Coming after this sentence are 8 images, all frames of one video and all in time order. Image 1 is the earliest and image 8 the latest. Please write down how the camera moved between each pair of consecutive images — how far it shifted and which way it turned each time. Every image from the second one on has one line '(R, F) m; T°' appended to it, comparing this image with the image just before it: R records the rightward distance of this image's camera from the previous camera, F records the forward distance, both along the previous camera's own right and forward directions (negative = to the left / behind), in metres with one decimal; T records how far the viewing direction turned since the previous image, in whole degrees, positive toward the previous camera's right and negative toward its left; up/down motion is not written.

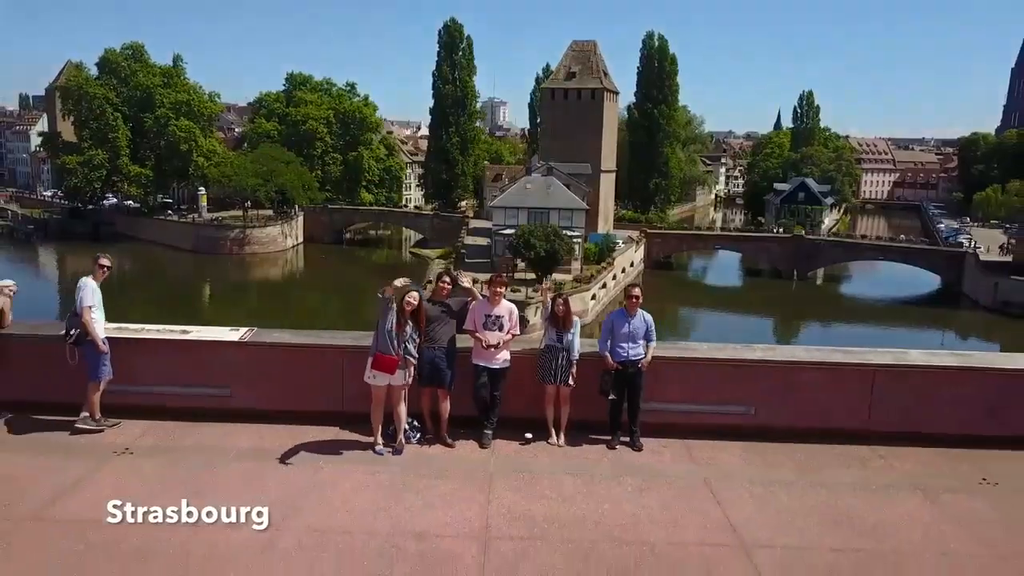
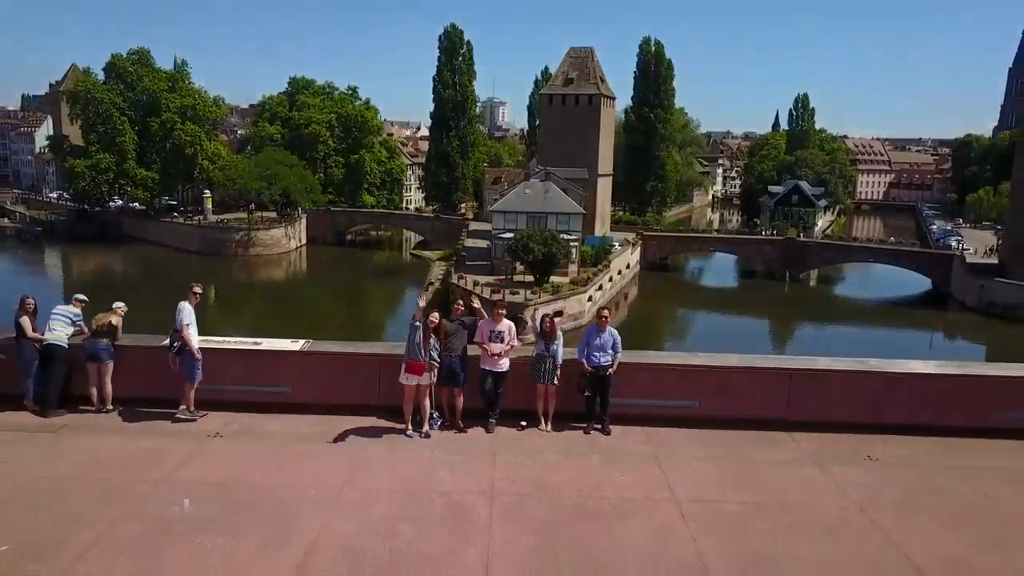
(0.0, -0.7) m; 0°
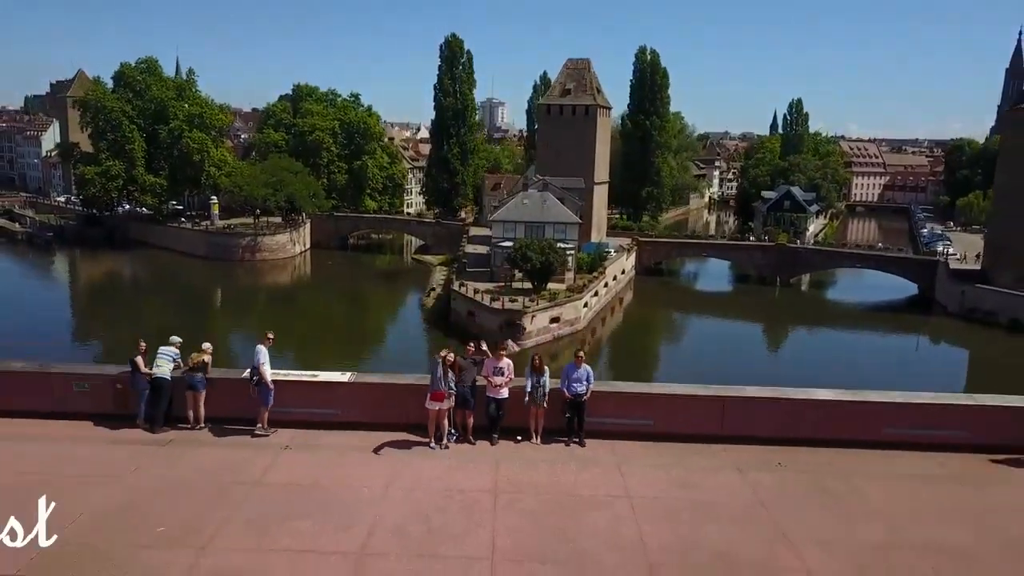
(0.0, -0.9) m; 0°
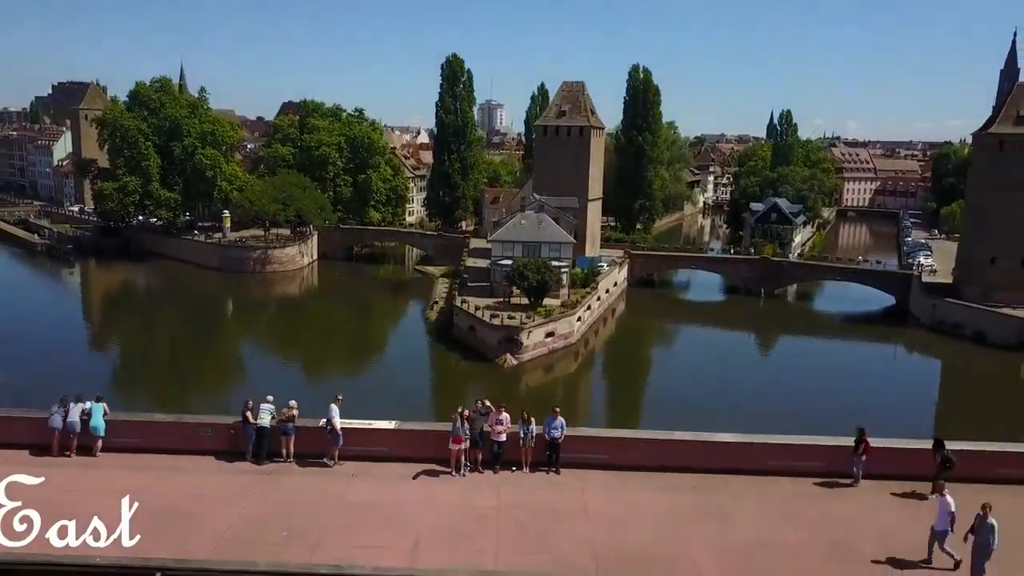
(0.0, -1.6) m; 0°
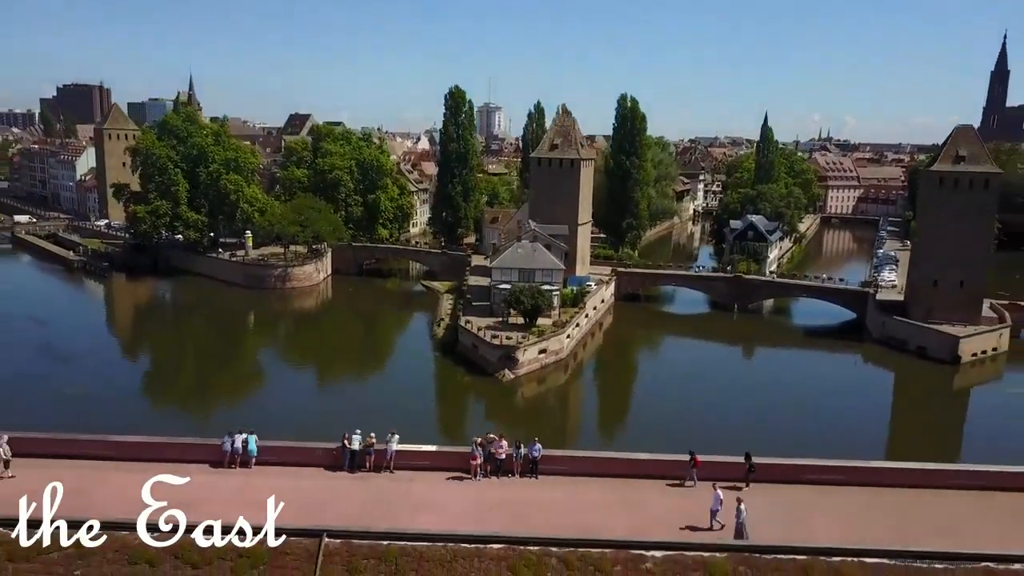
(0.0, -3.3) m; 0°
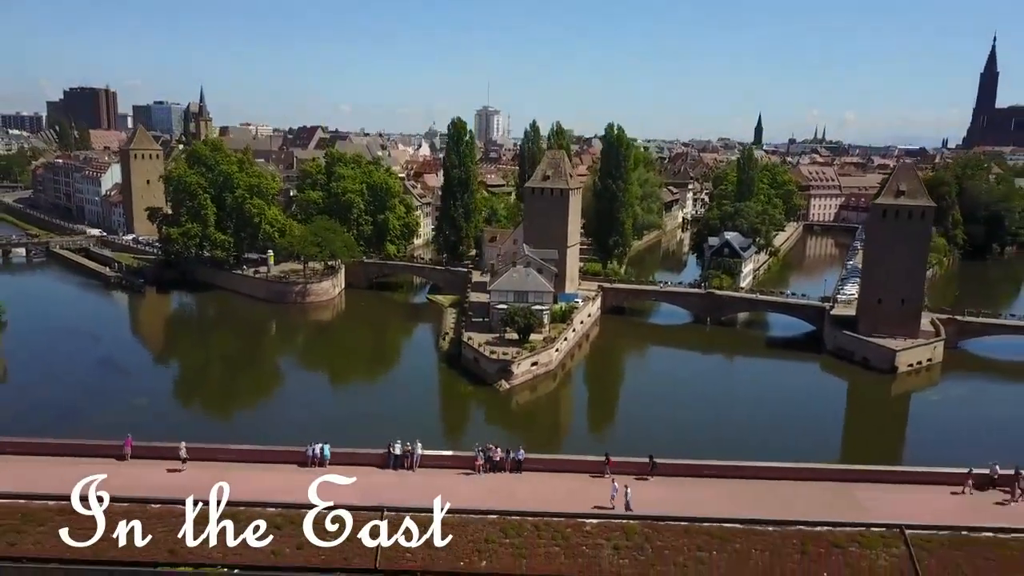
(+0.1, -4.1) m; 0°
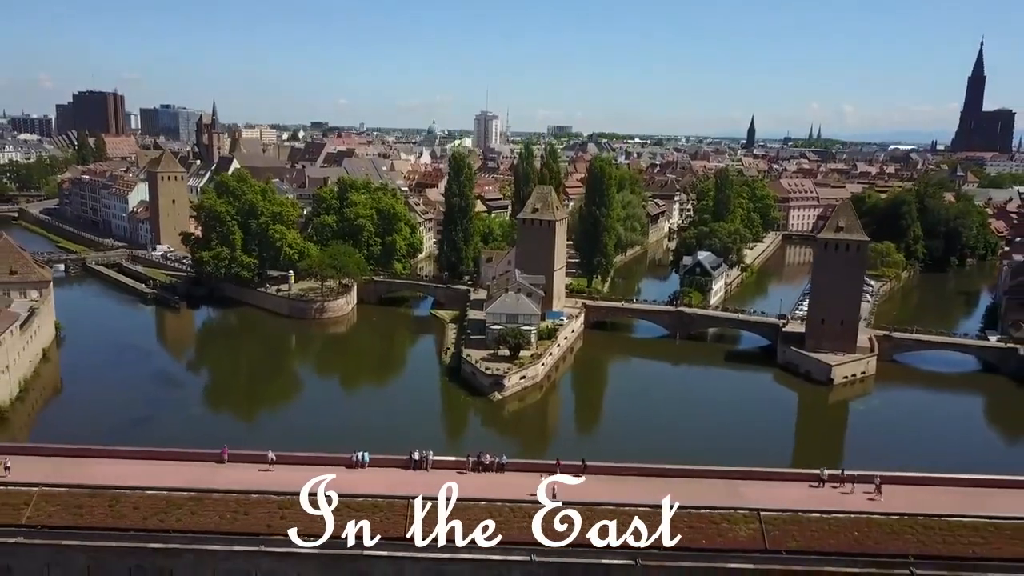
(+0.3, -5.2) m; 0°
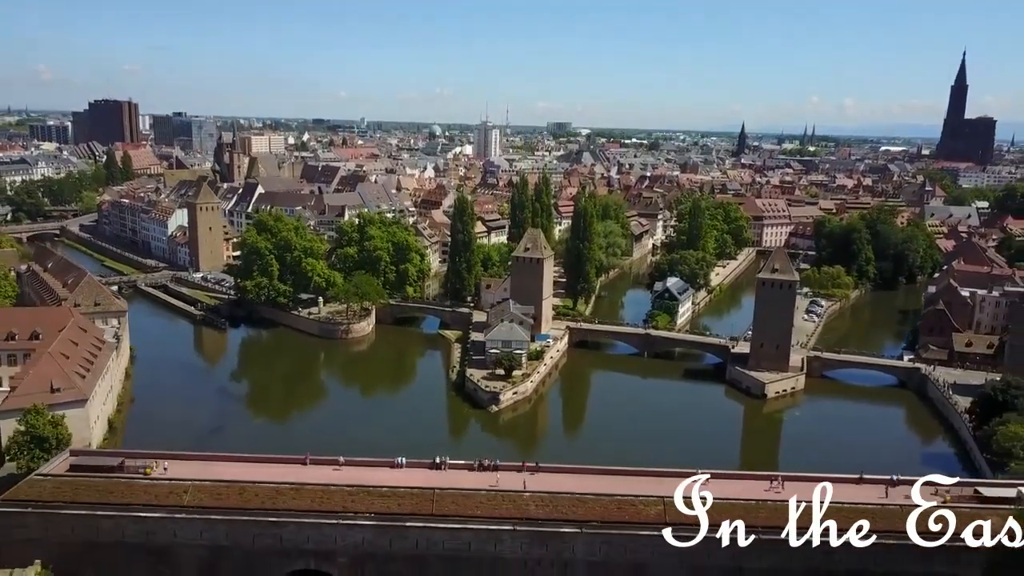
(+0.3, -8.5) m; 0°
